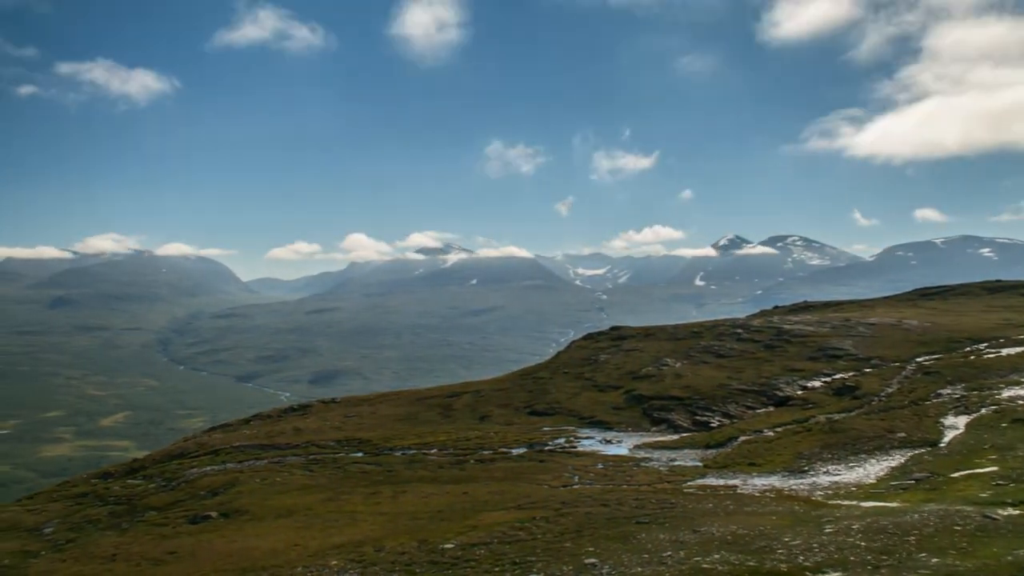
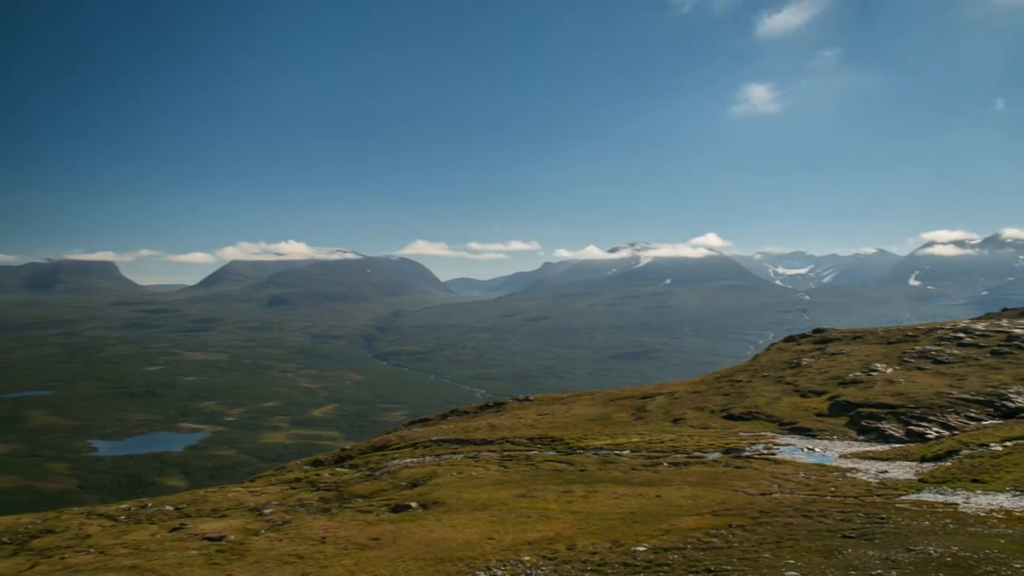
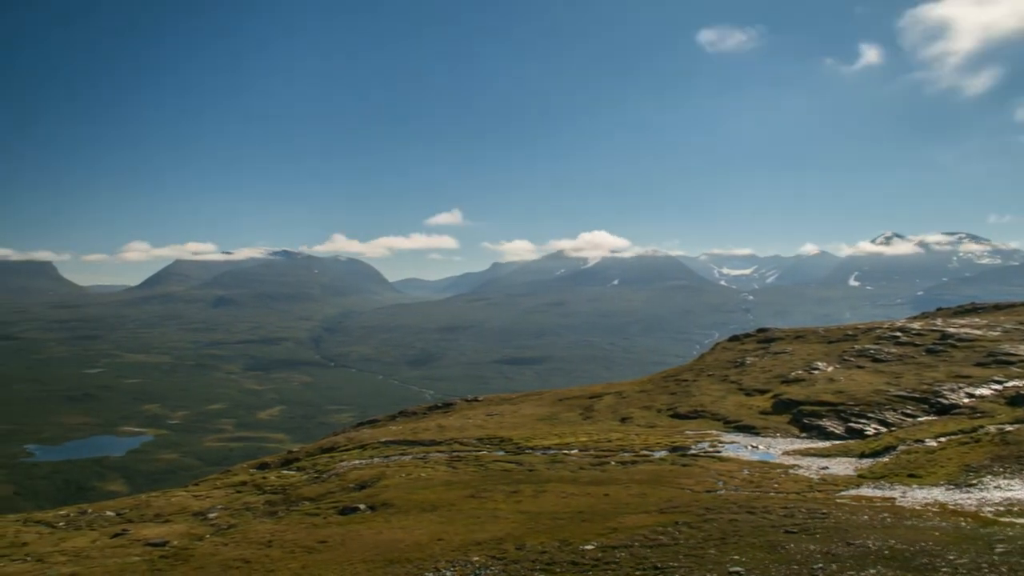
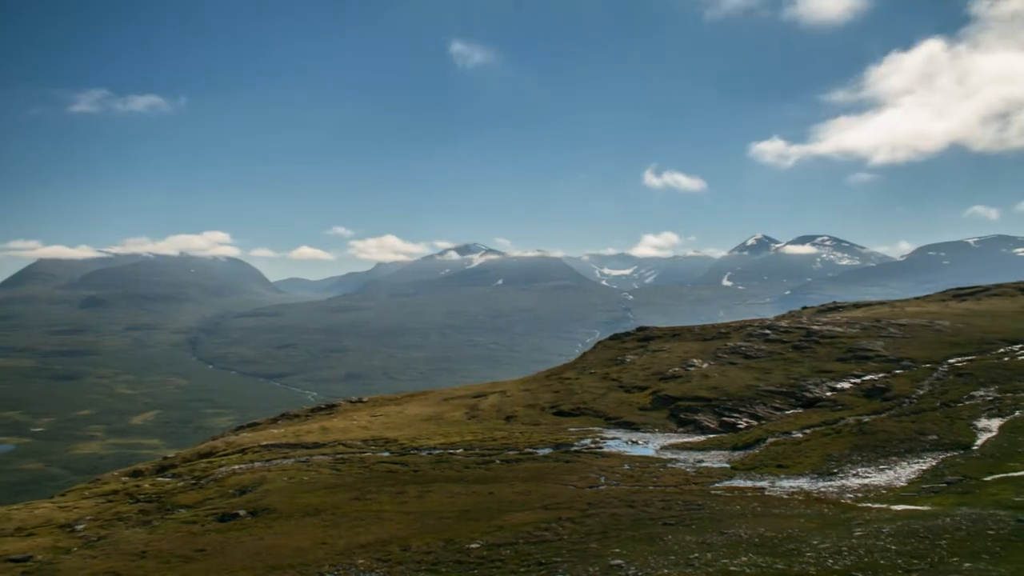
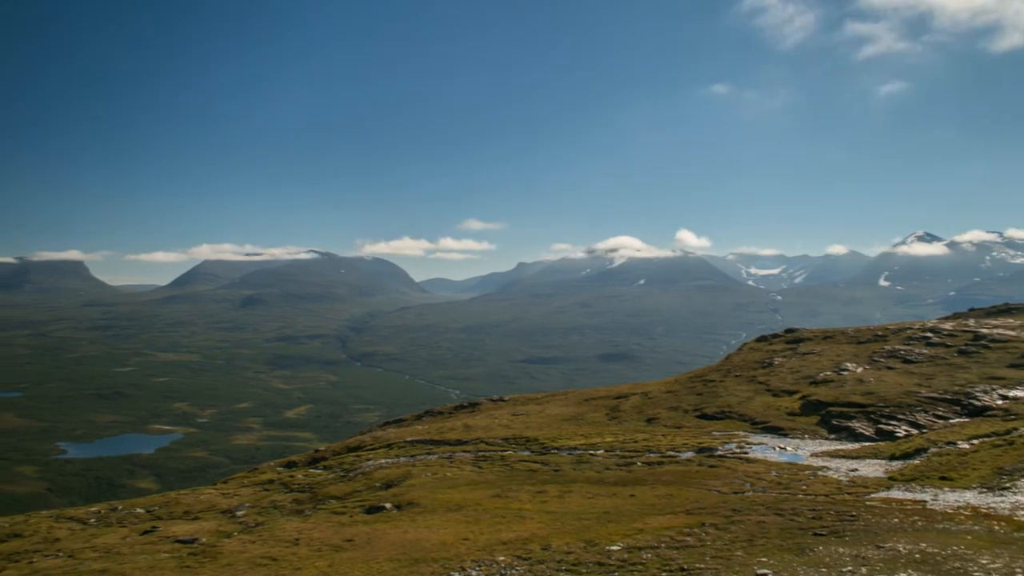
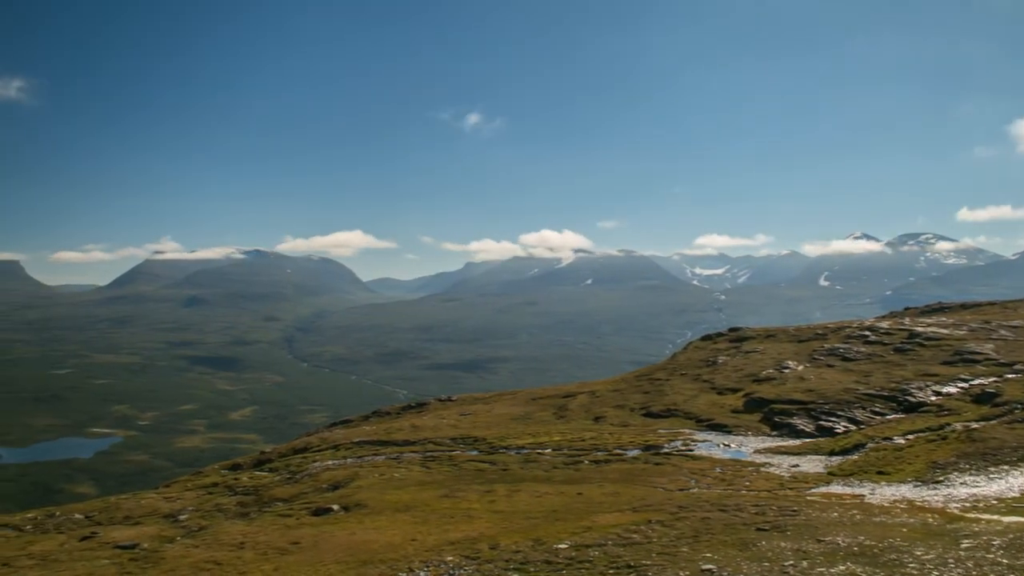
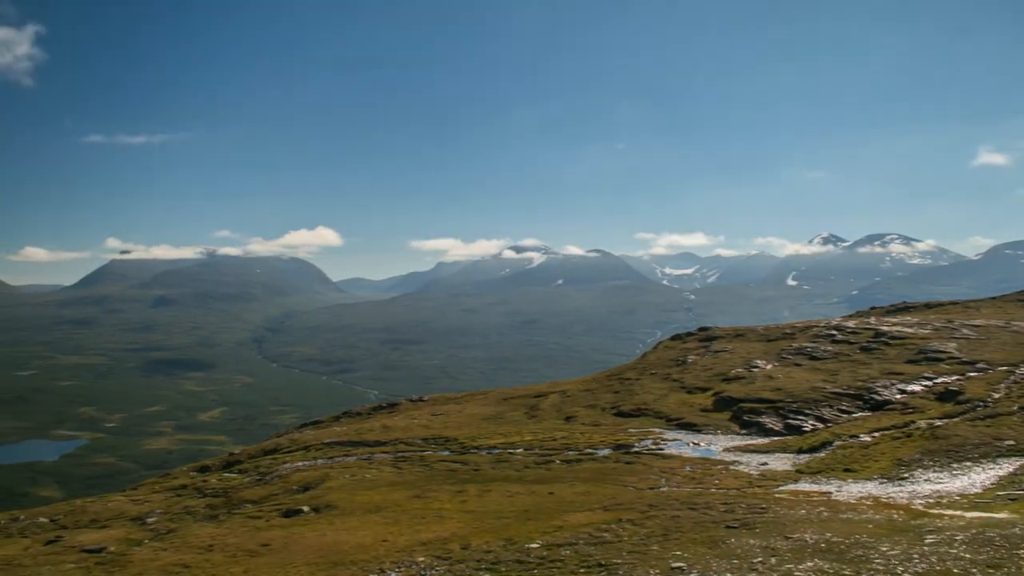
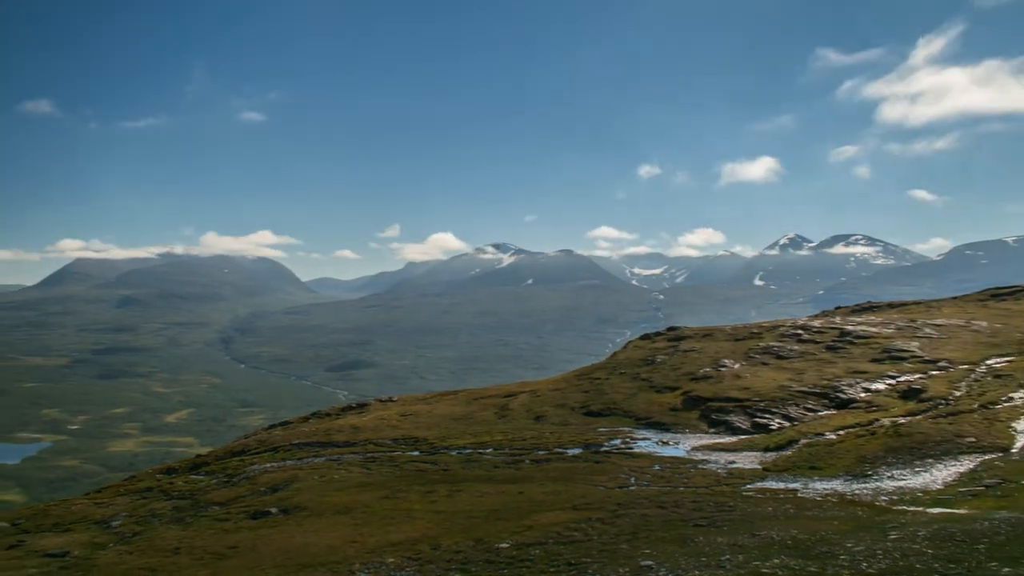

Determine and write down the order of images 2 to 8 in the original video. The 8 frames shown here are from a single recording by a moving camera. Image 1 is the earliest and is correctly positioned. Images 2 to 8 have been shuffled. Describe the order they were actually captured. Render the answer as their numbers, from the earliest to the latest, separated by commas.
4, 8, 7, 6, 3, 5, 2
